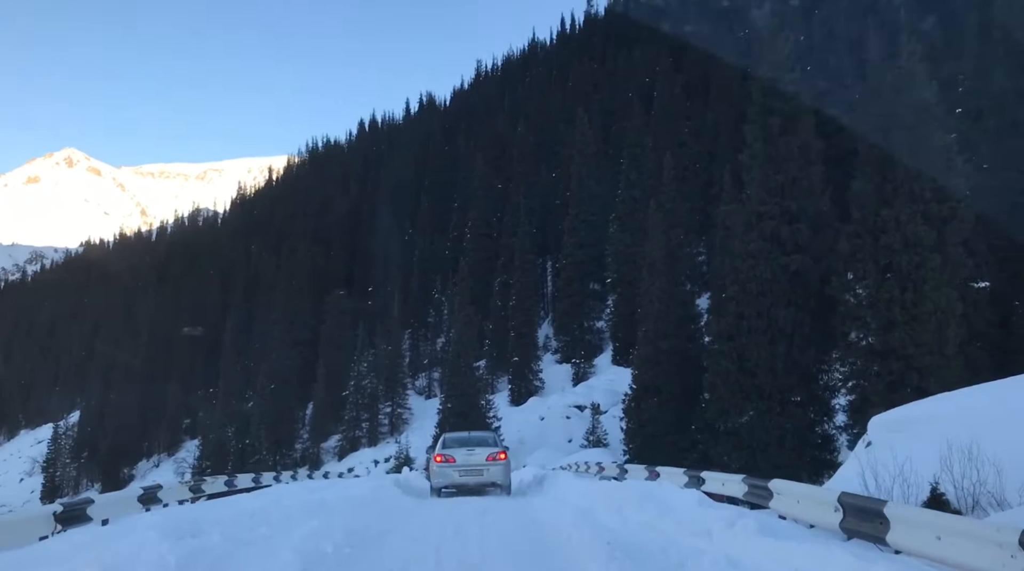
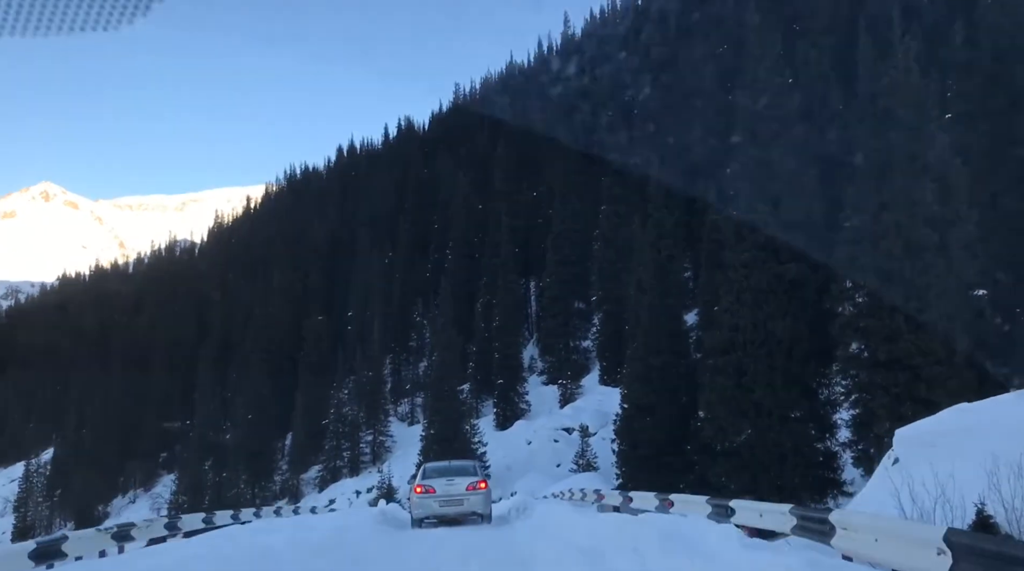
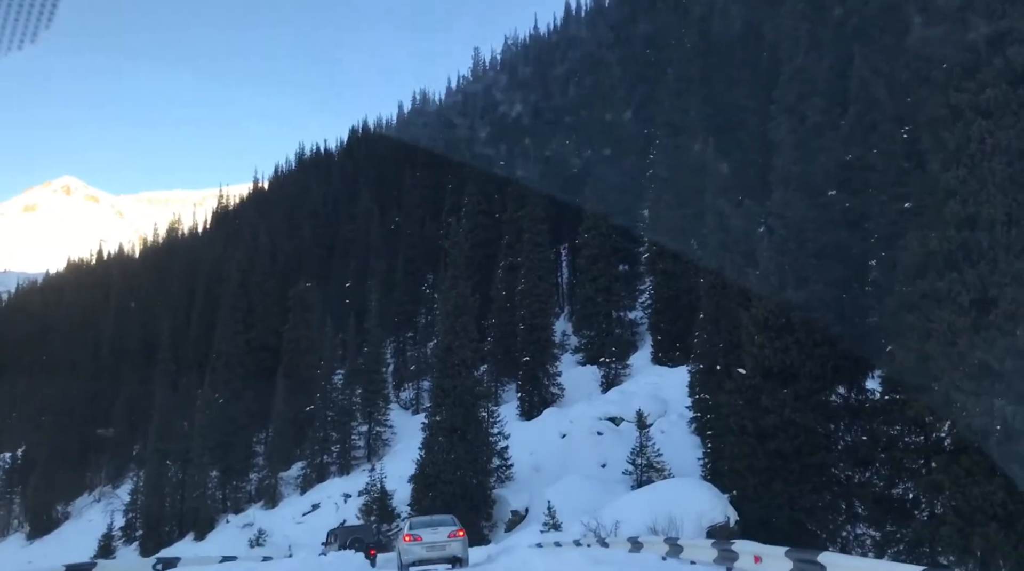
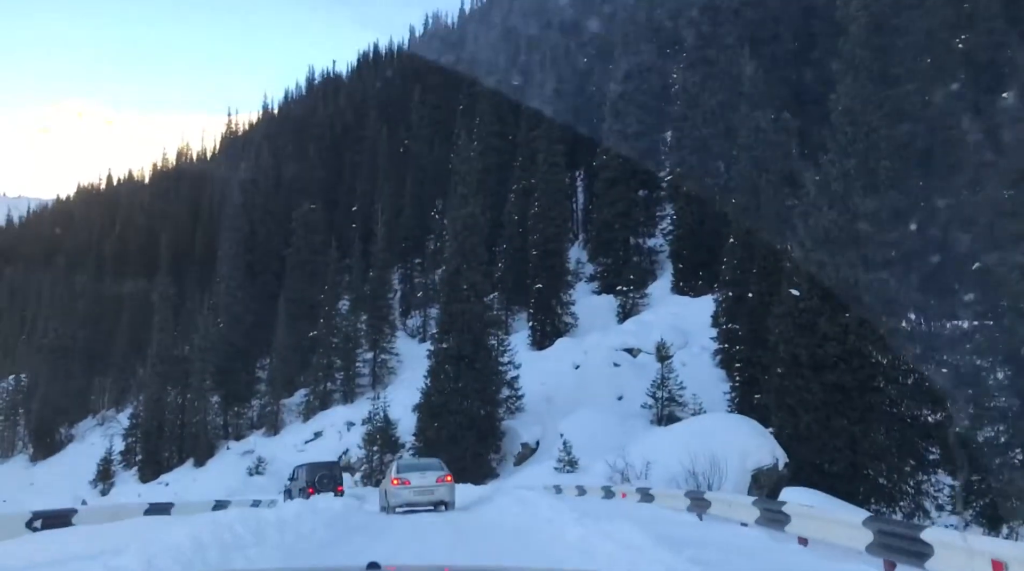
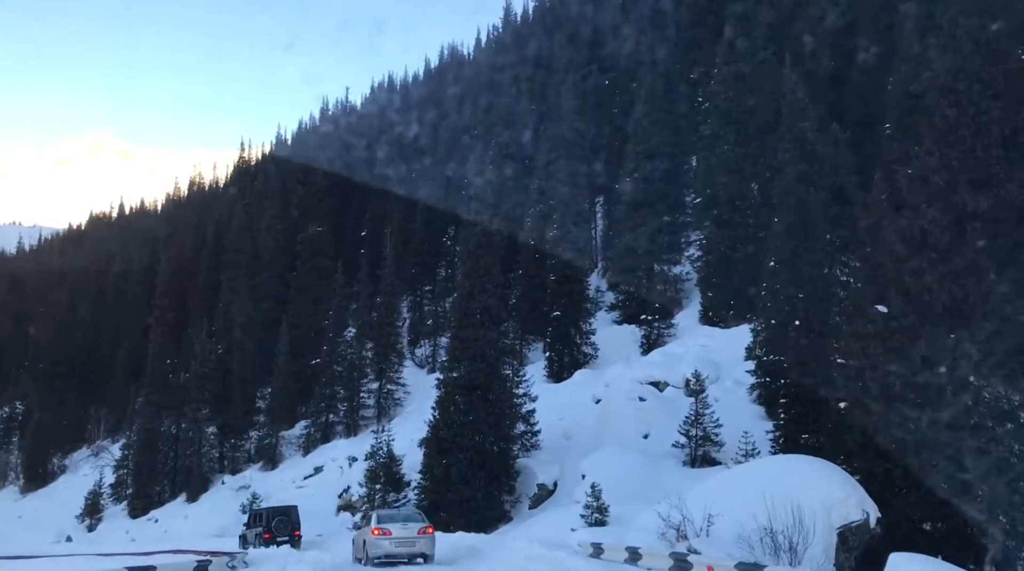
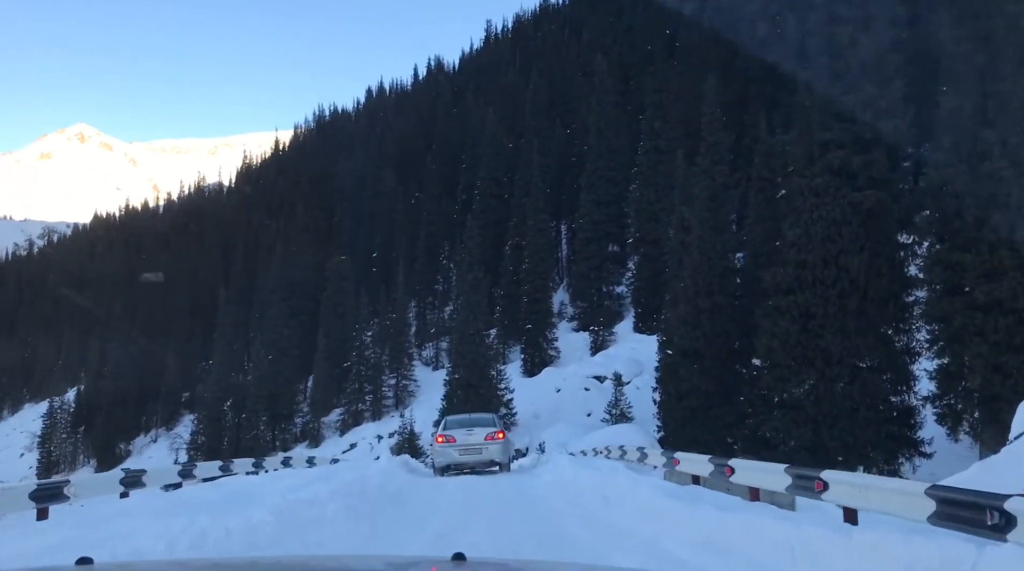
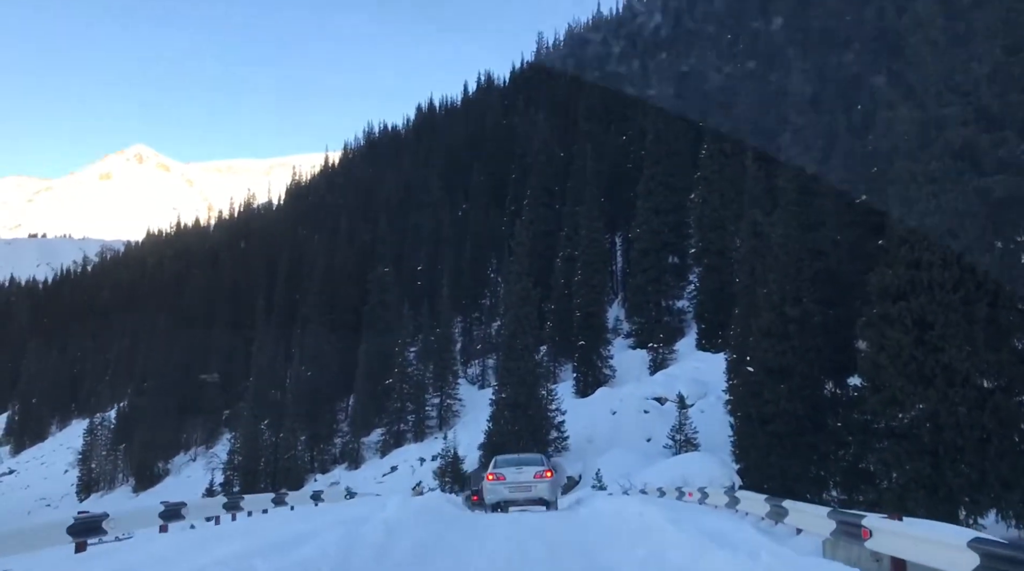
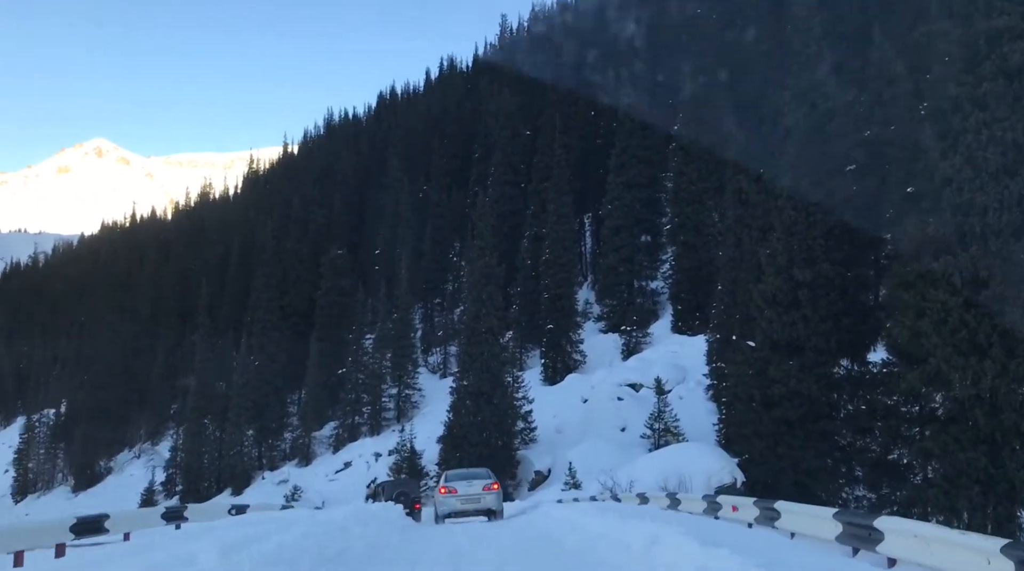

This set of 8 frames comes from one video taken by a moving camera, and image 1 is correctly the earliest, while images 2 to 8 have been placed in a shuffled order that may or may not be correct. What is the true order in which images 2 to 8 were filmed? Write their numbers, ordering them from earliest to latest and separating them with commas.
2, 6, 7, 8, 3, 4, 5
